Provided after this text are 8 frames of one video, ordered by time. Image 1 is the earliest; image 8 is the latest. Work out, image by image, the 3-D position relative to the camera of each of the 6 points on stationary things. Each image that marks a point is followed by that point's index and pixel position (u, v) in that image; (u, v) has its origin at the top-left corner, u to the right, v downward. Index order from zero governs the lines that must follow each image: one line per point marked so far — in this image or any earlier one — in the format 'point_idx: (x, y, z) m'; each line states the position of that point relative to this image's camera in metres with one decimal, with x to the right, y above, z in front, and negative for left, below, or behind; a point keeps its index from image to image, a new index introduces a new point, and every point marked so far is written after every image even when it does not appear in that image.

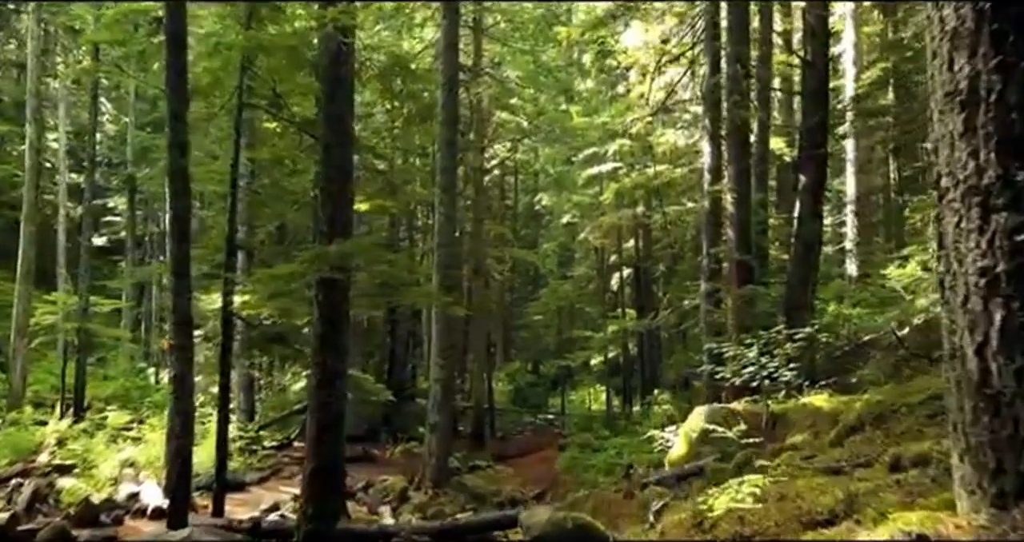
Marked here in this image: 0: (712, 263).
0: (+4.2, +0.1, +15.5) m
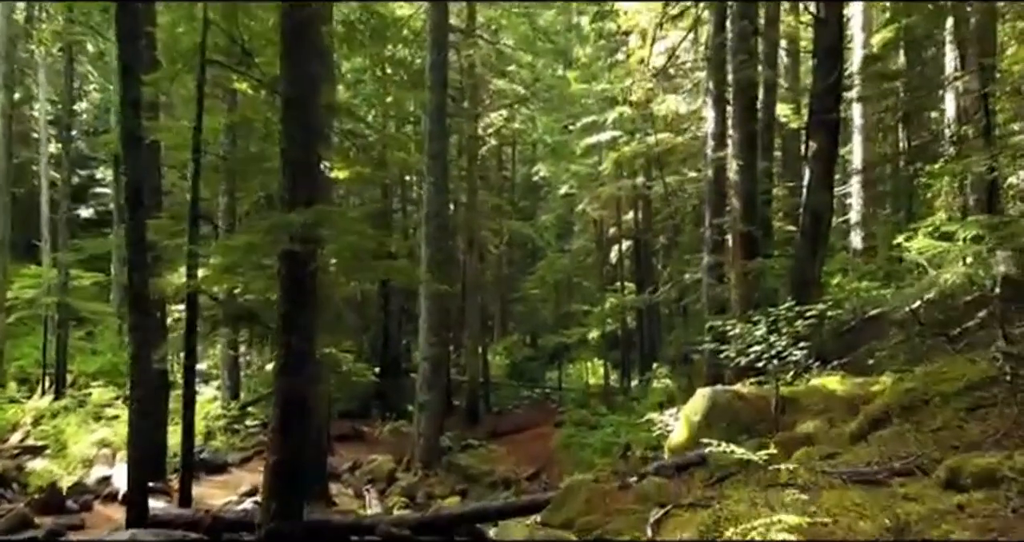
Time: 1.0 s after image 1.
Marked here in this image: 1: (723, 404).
0: (+4.1, +0.7, +14.7) m
1: (+2.6, -1.7, +9.1) m
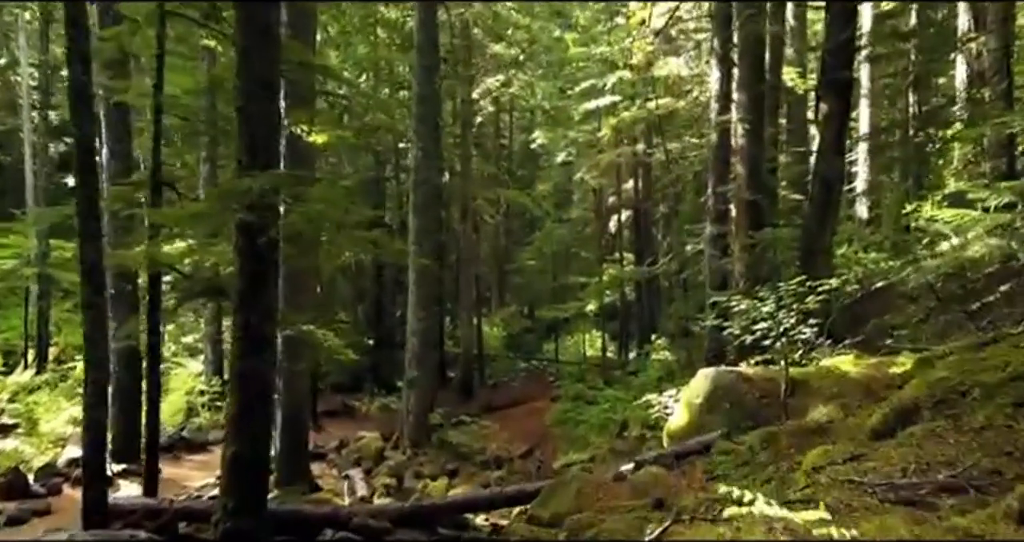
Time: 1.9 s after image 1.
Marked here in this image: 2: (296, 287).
0: (+3.9, +1.2, +13.9) m
1: (+2.5, -1.3, +8.5) m
2: (-3.5, -0.3, +11.8) m
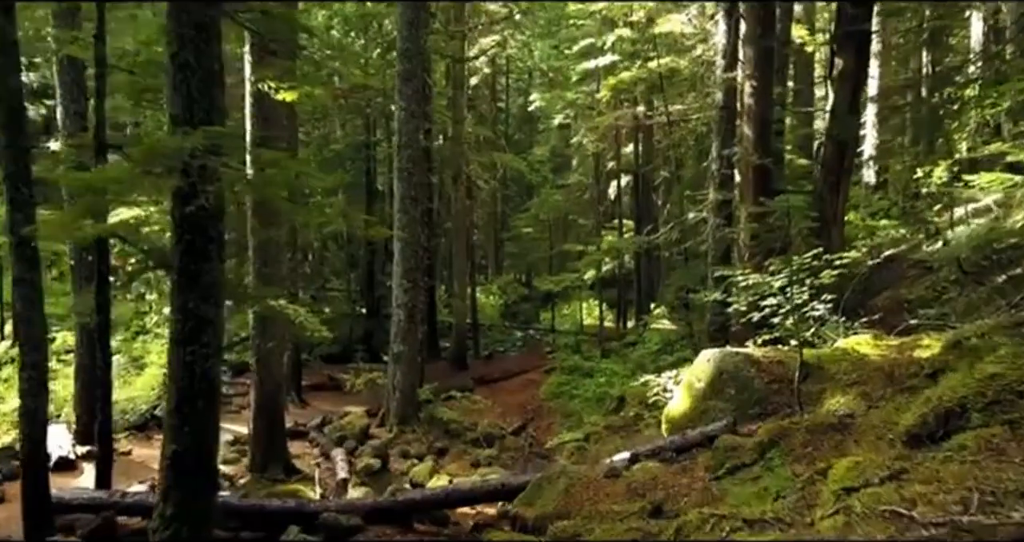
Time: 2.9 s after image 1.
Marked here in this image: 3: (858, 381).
0: (+3.7, +1.8, +13.0) m
1: (+2.3, -1.0, +7.7) m
2: (-3.6, +0.2, +10.9) m
3: (+3.2, -1.0, +6.8) m
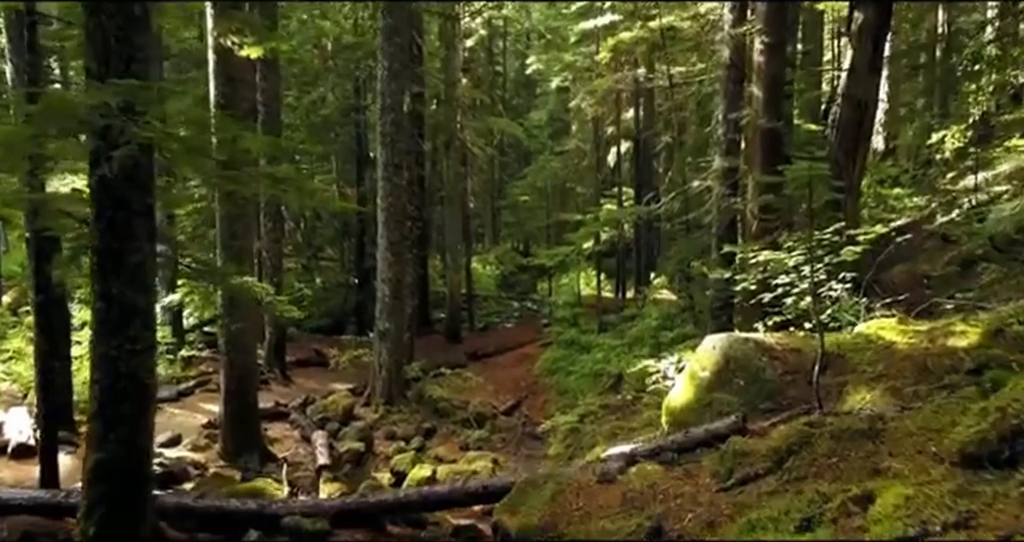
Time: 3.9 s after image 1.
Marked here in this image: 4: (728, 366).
0: (+3.6, +2.2, +12.1) m
1: (+2.2, -0.8, +6.9) m
2: (-3.8, +0.5, +10.1) m
3: (+3.1, -0.9, +6.1) m
4: (+2.0, -0.9, +6.9) m
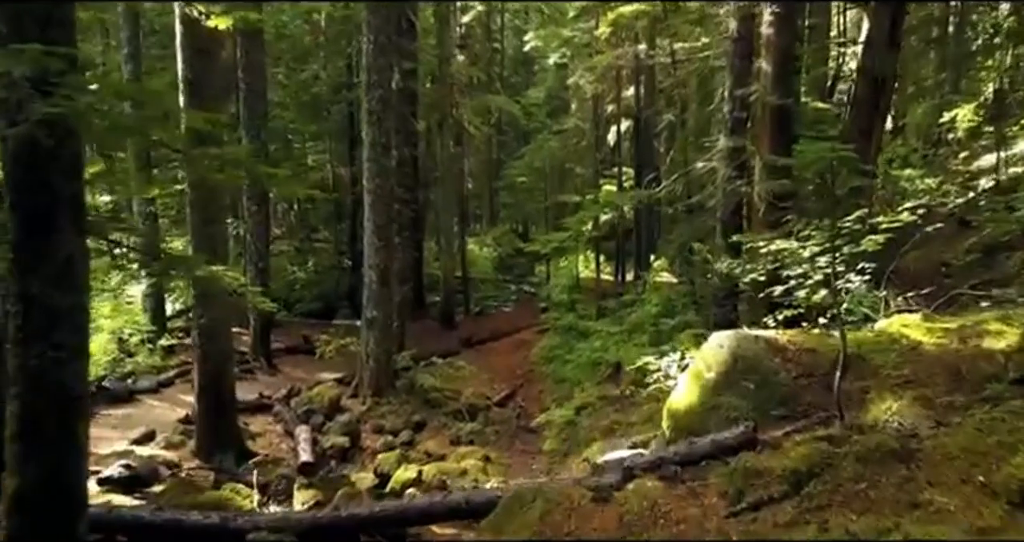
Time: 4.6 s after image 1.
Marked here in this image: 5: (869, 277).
0: (+3.5, +2.5, +11.4) m
1: (+2.0, -0.8, +6.3) m
2: (-3.9, +0.7, +9.4) m
3: (+3.0, -0.8, +5.4) m
4: (+1.9, -0.8, +6.3) m
5: (+3.2, -0.1, +6.7) m
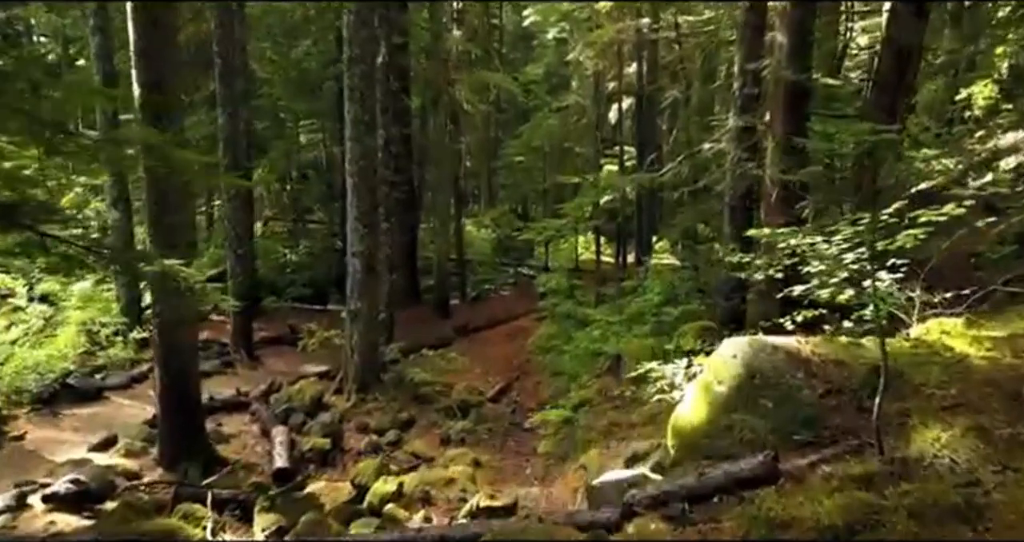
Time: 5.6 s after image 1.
0: (+3.4, +2.6, +10.5) m
1: (+1.9, -0.8, +5.5) m
2: (-4.0, +0.8, +8.6) m
3: (+2.8, -0.8, +4.6) m
4: (+1.8, -0.8, +5.5) m
5: (+3.1, 0.0, +5.8) m
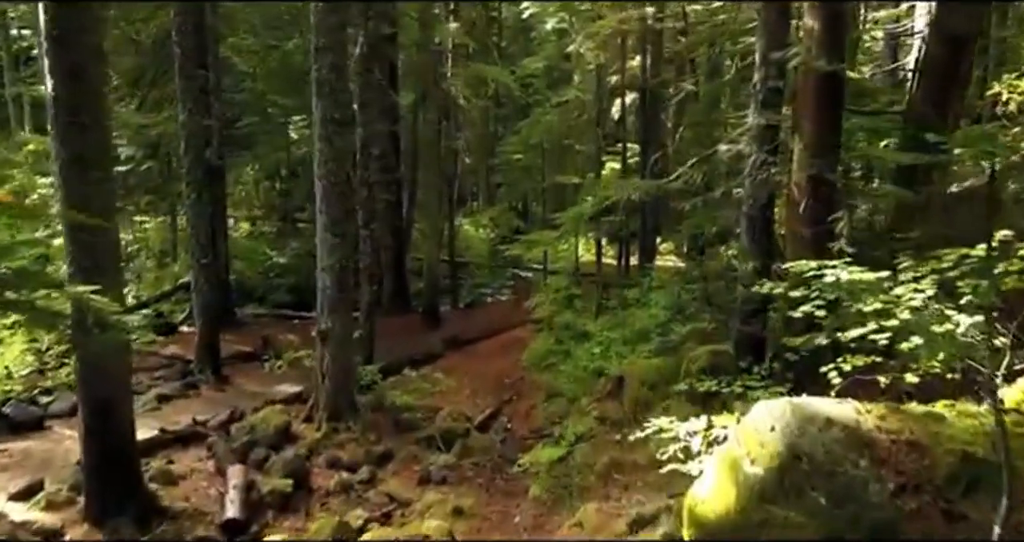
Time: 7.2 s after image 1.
0: (+3.2, +2.4, +9.1) m
1: (+1.7, -1.0, +4.2) m
2: (-4.2, +0.5, +7.3) m
3: (+2.7, -1.1, +3.3) m
4: (+1.6, -1.1, +4.1) m
5: (+2.9, -0.3, +4.5) m
